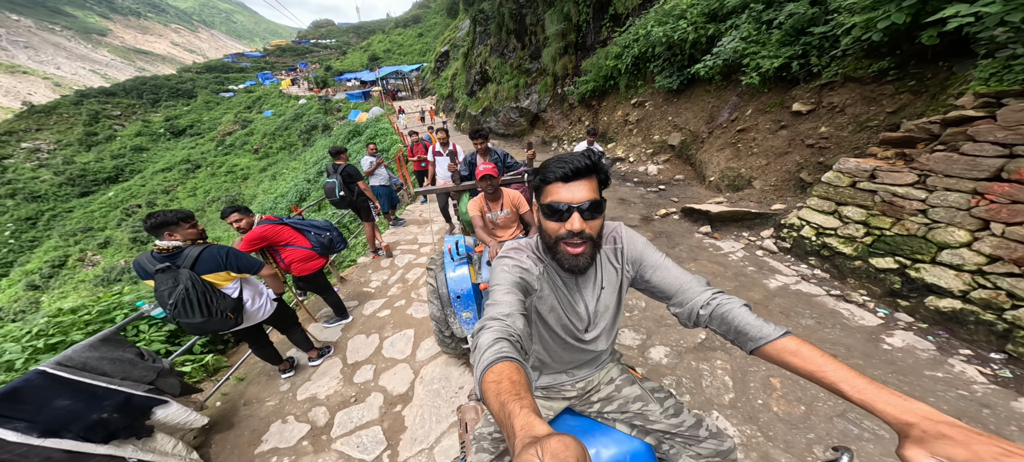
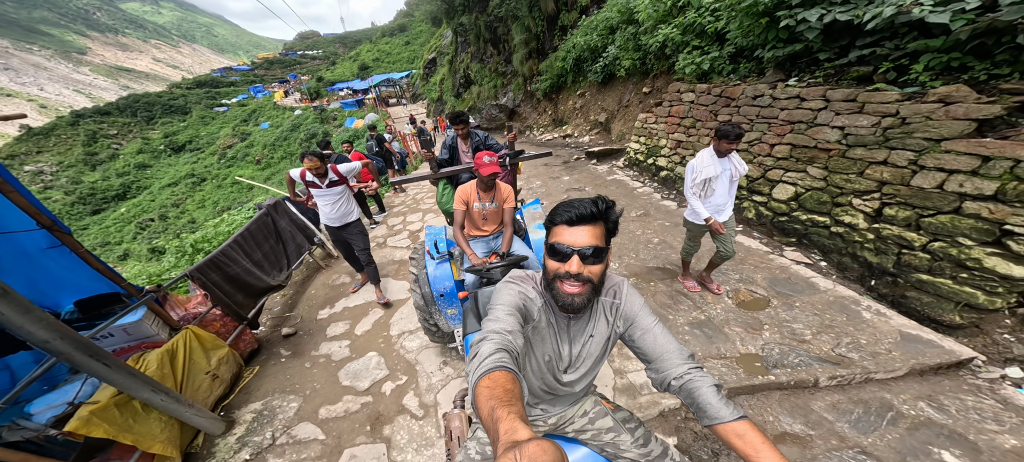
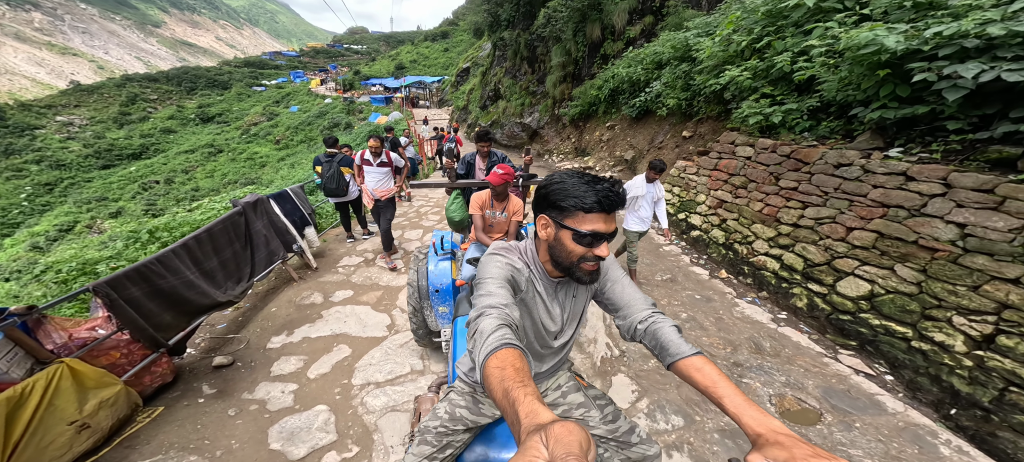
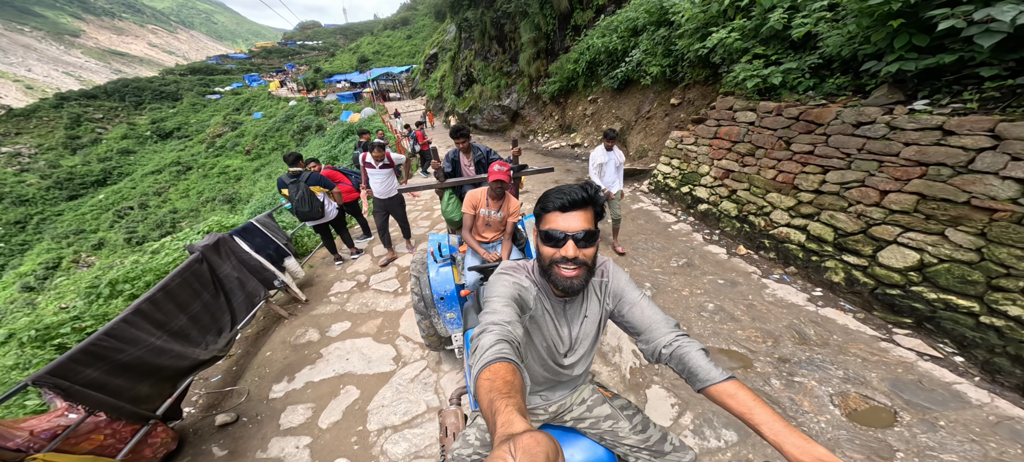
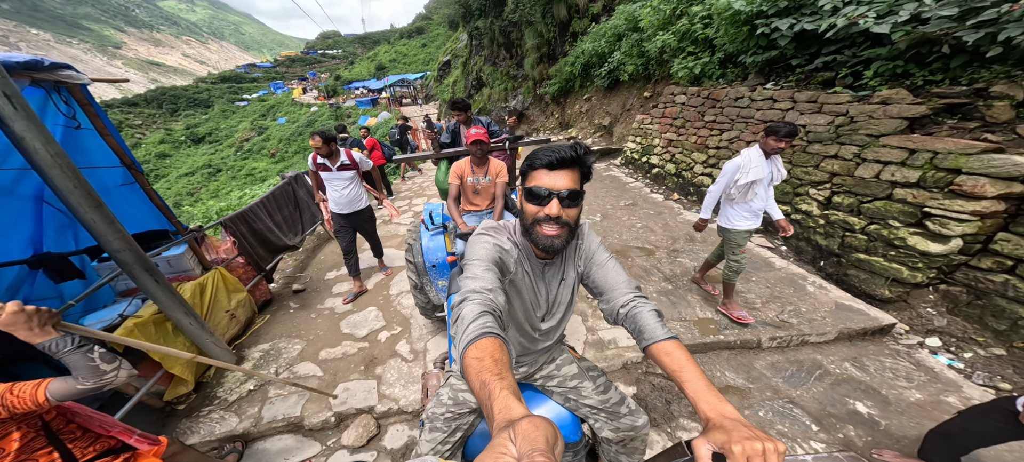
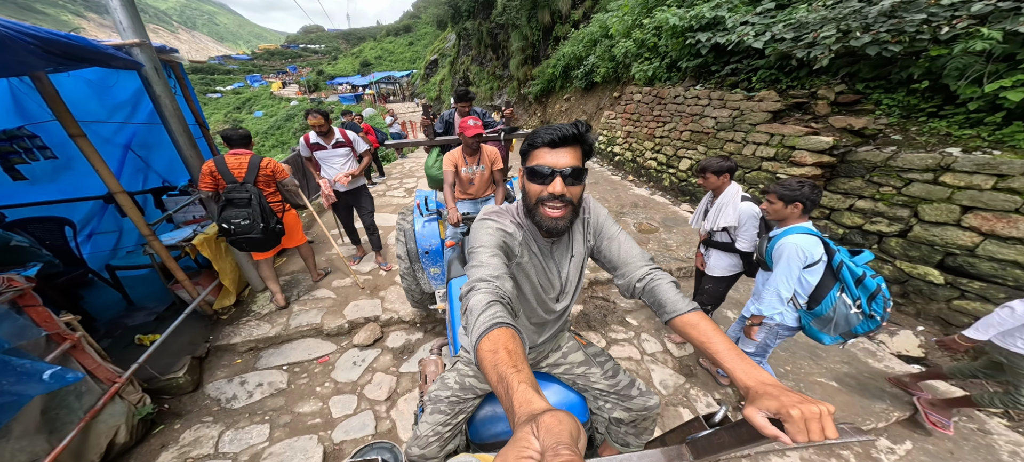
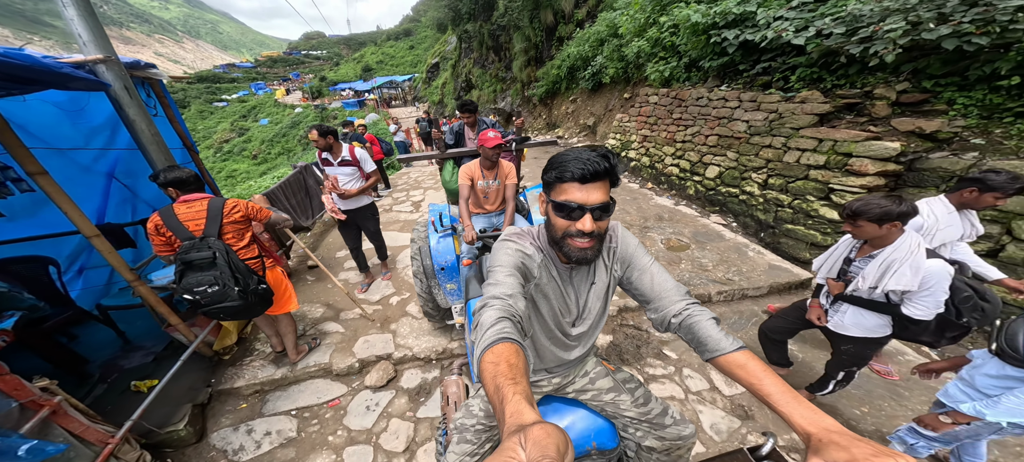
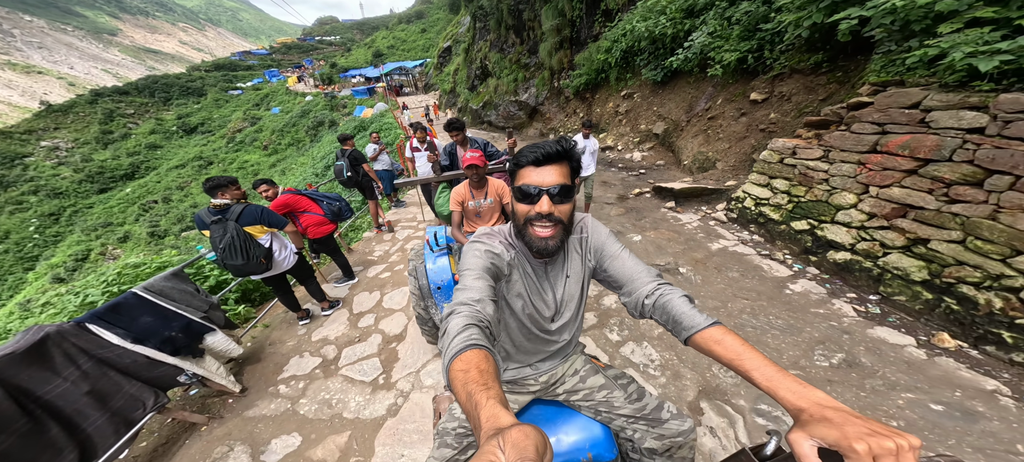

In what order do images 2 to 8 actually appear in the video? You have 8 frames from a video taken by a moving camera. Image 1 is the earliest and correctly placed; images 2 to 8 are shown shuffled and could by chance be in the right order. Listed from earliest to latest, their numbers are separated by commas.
8, 4, 3, 2, 5, 7, 6
